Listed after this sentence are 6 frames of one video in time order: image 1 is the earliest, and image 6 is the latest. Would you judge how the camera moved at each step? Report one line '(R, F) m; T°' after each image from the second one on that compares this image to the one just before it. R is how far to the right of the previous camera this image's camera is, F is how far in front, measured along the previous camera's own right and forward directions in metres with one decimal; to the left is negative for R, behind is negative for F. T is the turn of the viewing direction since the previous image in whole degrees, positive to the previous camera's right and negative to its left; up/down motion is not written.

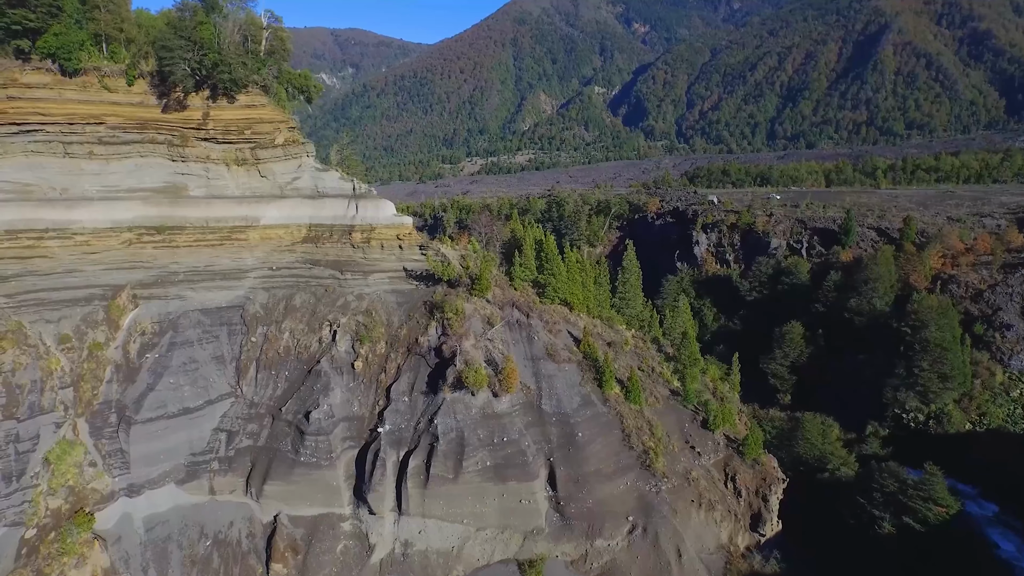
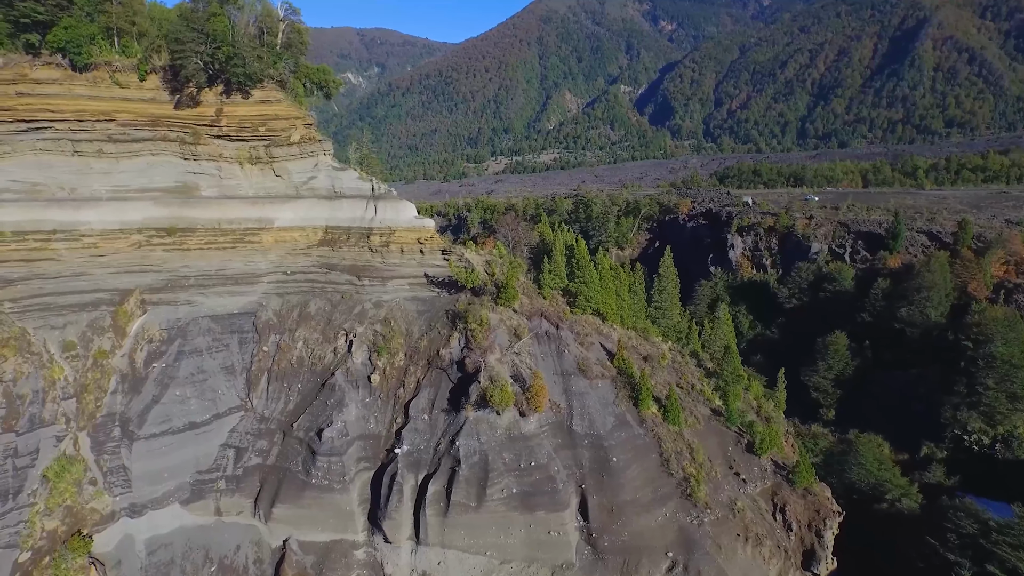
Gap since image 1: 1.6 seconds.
(-0.2, +1.8) m; -2°
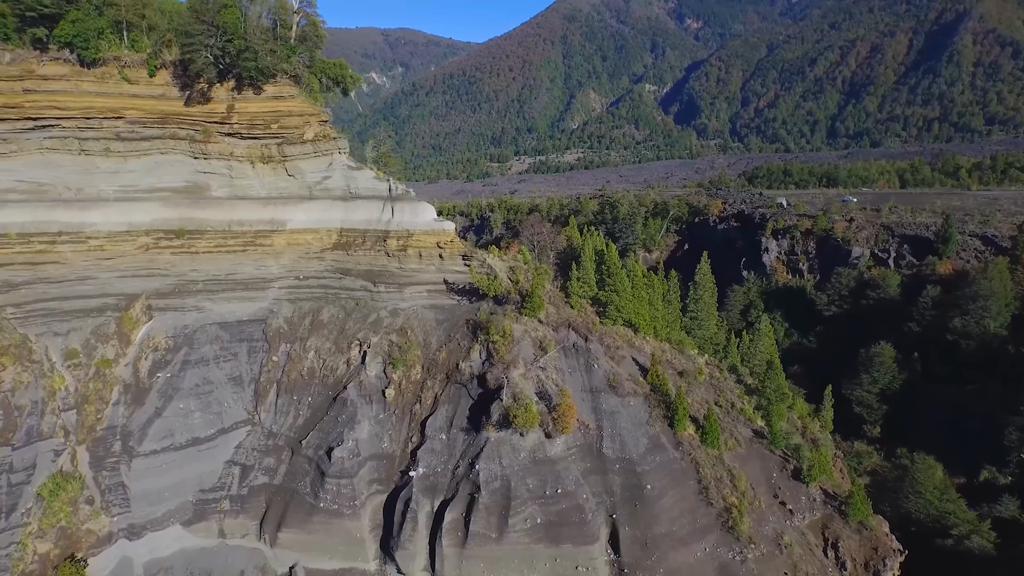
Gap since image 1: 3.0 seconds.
(-0.1, +1.6) m; -2°
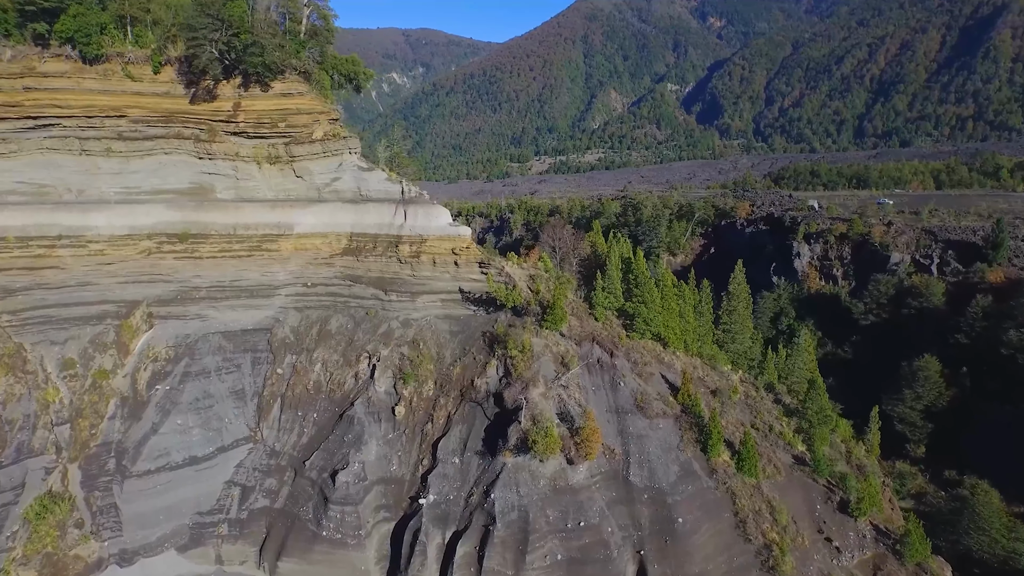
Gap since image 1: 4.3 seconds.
(0.0, +1.5) m; -2°
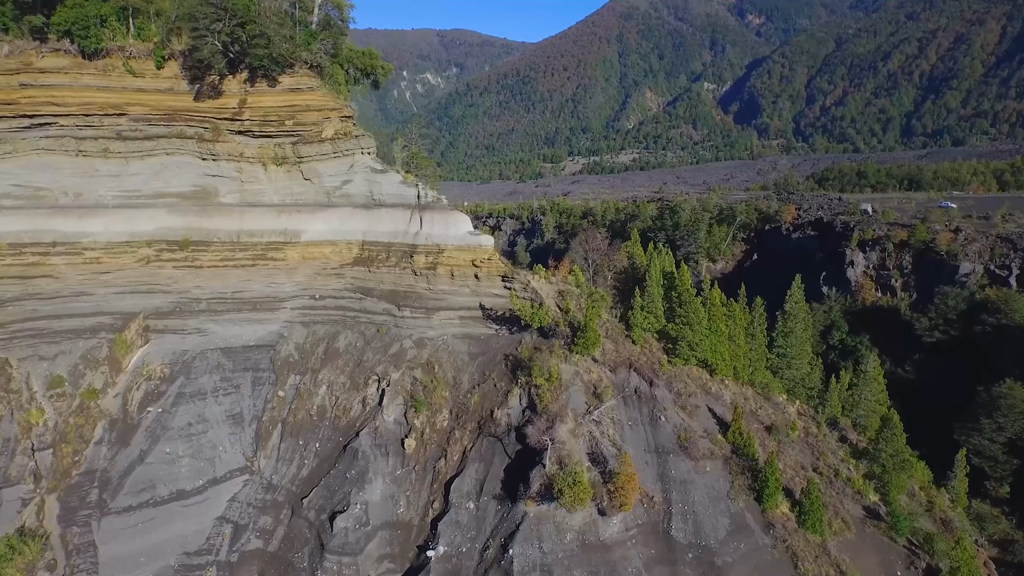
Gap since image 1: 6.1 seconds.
(+0.1, +2.3) m; -3°
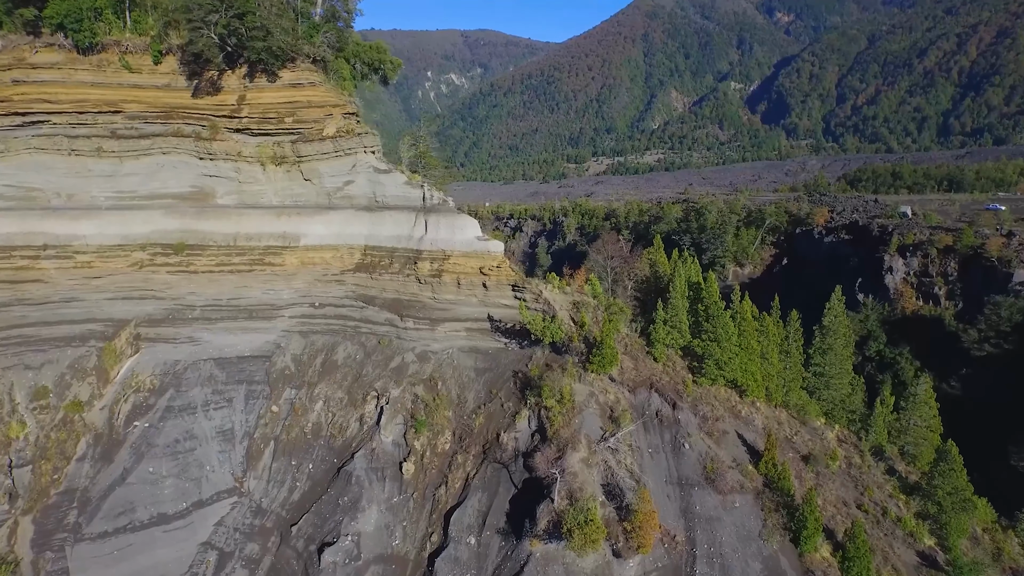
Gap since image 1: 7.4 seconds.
(+0.3, +1.5) m; -2°
